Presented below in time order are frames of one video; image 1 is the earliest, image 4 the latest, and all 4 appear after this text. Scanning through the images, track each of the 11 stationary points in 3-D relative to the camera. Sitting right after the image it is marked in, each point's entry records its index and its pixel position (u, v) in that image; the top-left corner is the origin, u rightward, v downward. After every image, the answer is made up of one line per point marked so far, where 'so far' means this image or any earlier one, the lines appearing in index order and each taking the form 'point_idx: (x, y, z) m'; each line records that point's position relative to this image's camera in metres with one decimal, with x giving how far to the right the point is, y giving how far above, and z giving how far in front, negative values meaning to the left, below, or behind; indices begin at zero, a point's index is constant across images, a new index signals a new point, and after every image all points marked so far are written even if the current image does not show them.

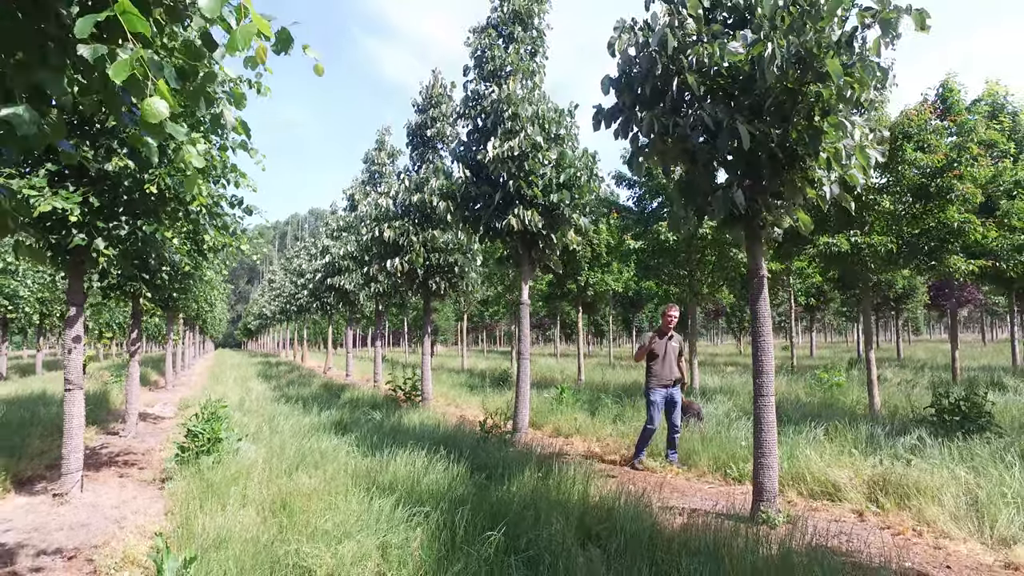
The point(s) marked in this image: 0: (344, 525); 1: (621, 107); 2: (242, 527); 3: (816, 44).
0: (-1.1, -1.6, +3.8) m
1: (+1.0, +1.7, +5.3) m
2: (-1.9, -1.7, +4.0) m
3: (+2.3, +1.9, +4.4) m
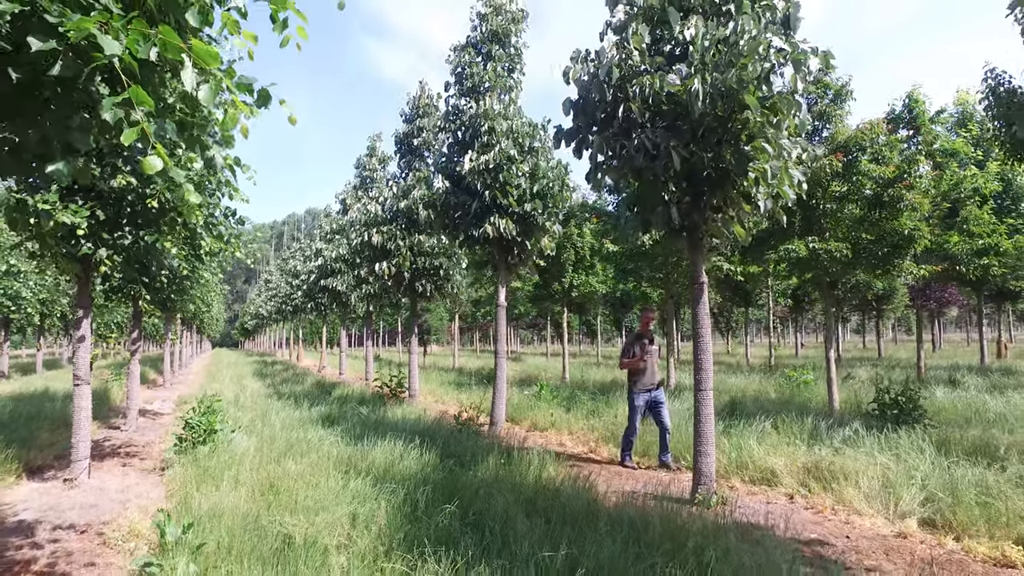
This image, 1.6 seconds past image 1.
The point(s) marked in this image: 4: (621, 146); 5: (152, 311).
0: (-1.5, -1.6, +4.4) m
1: (+0.7, +1.7, +5.9) m
2: (-2.3, -1.7, +4.6) m
3: (+1.9, +1.8, +5.0) m
4: (+1.0, +1.4, +5.6) m
5: (-7.9, -0.5, +12.6) m
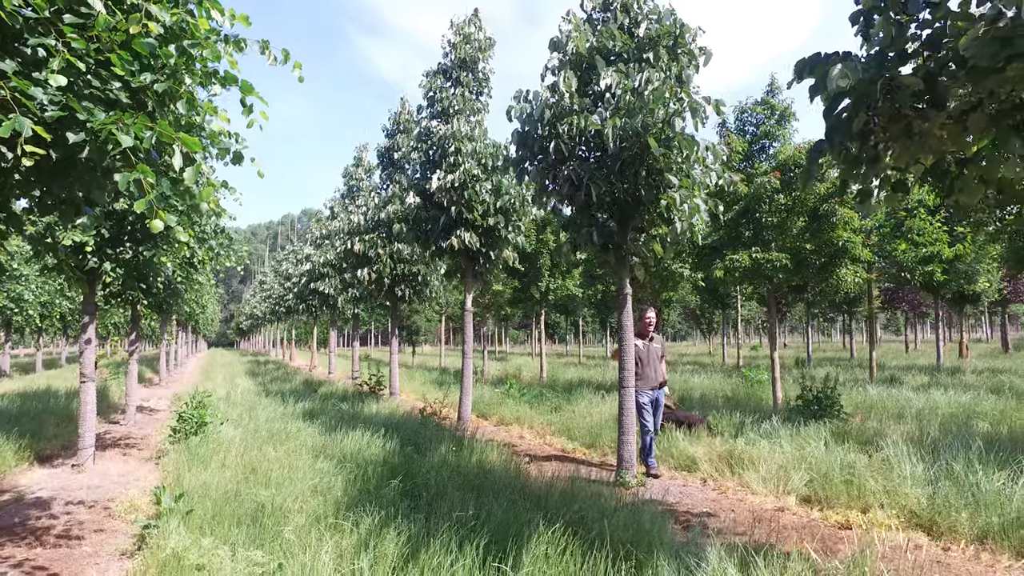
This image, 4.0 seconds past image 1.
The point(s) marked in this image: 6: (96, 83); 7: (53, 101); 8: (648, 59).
0: (-2.0, -1.8, +5.3) m
1: (+0.1, +1.5, +6.8) m
2: (-2.8, -1.9, +5.5) m
3: (+1.4, +1.7, +5.9) m
4: (+0.5, +1.3, +6.5) m
5: (-8.5, -0.6, +13.4) m
6: (-2.3, +1.2, +3.2) m
7: (-2.4, +1.0, +3.0) m
8: (+1.5, +2.5, +6.2) m
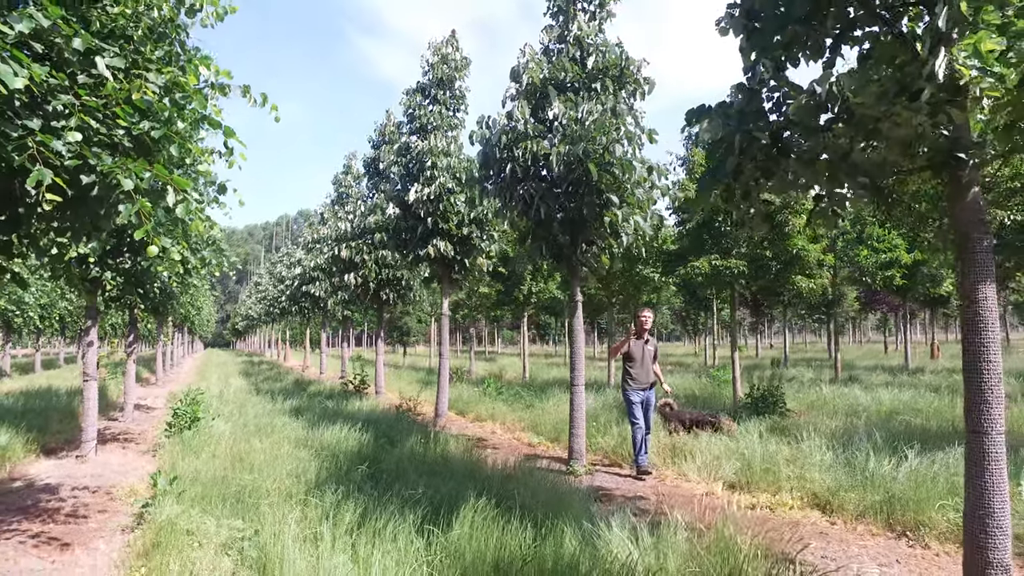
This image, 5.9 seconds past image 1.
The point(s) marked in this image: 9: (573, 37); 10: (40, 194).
0: (-2.5, -1.8, +6.0) m
1: (-0.4, +1.4, +7.5) m
2: (-3.3, -2.0, +6.2) m
3: (+0.9, +1.6, +6.6) m
4: (0.0, +1.2, +7.2) m
5: (-9.0, -0.7, +14.1) m
6: (-2.8, +1.1, +3.9) m
7: (-2.9, +0.9, +3.7) m
8: (+1.0, +2.4, +6.9) m
9: (+0.8, +3.1, +7.2) m
10: (-3.1, +0.6, +3.8) m
